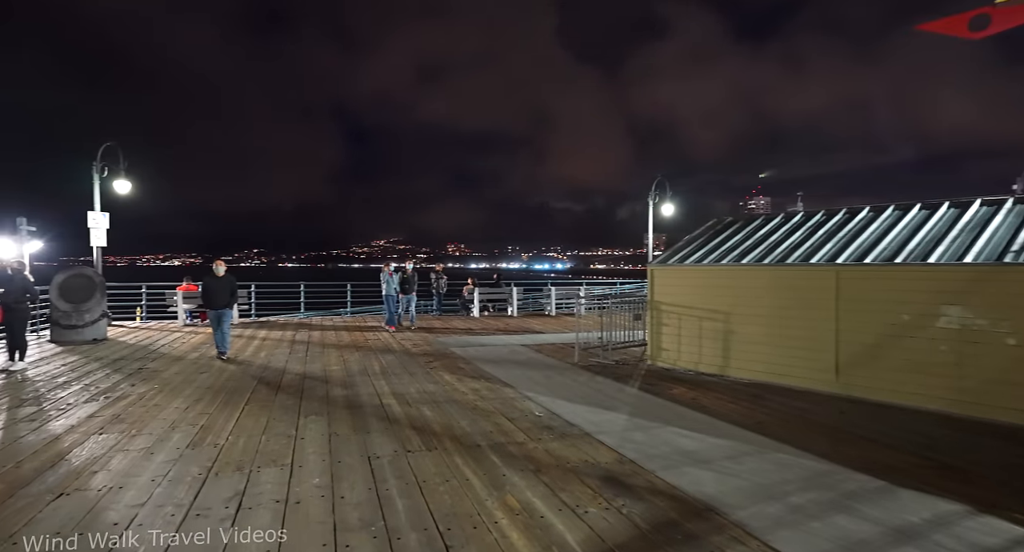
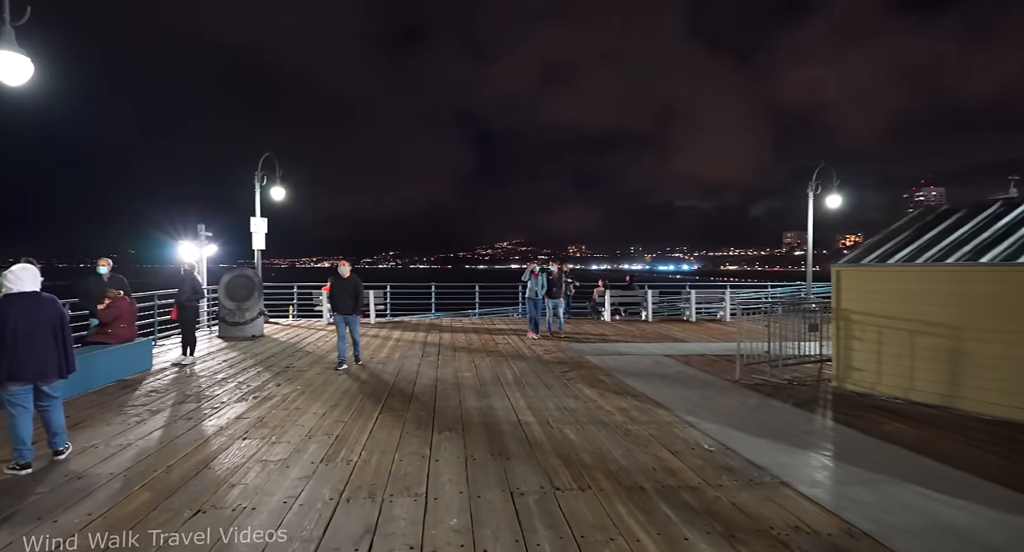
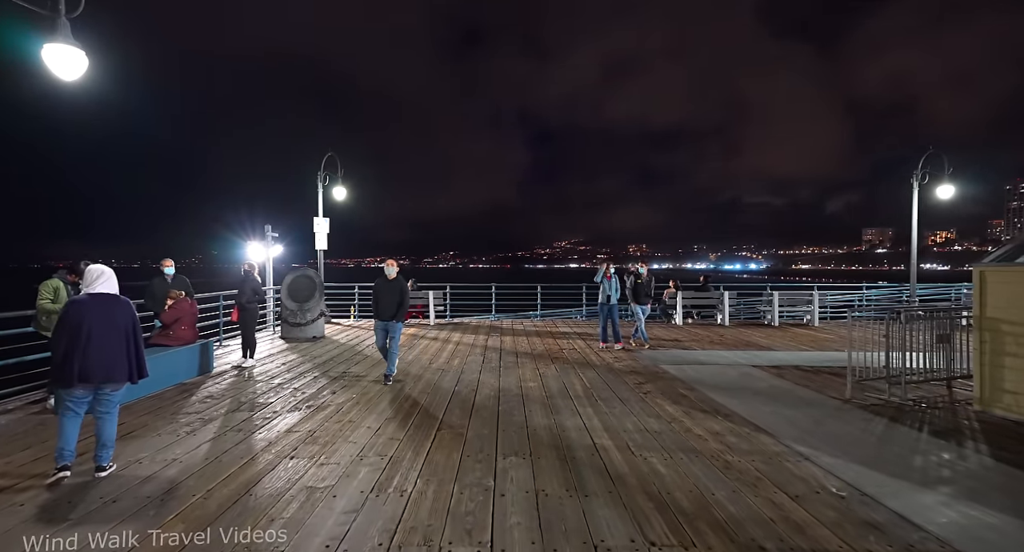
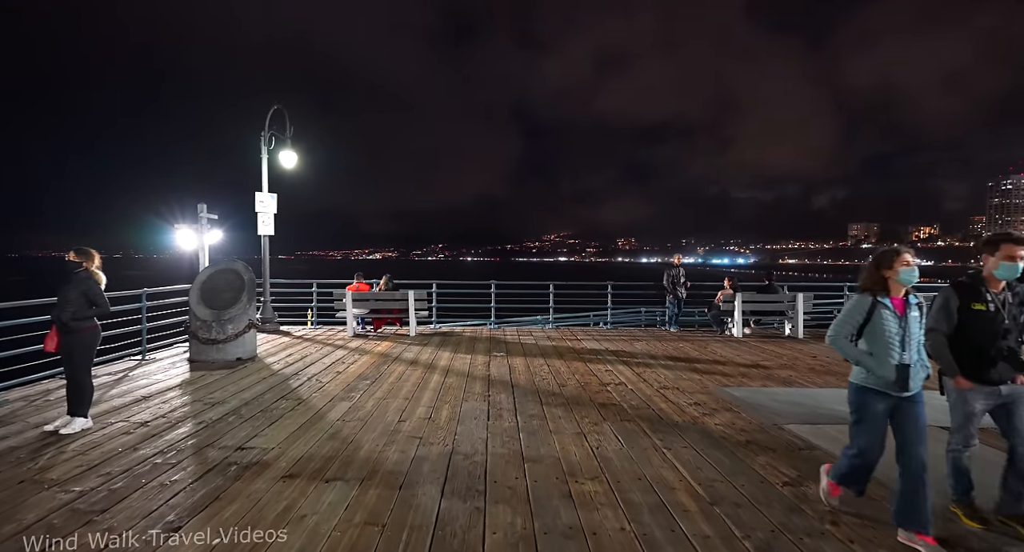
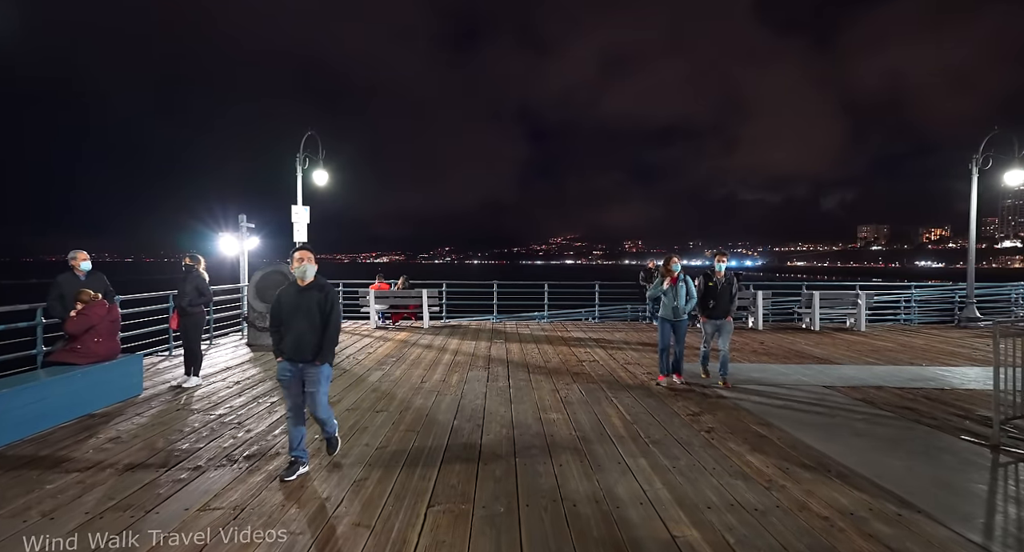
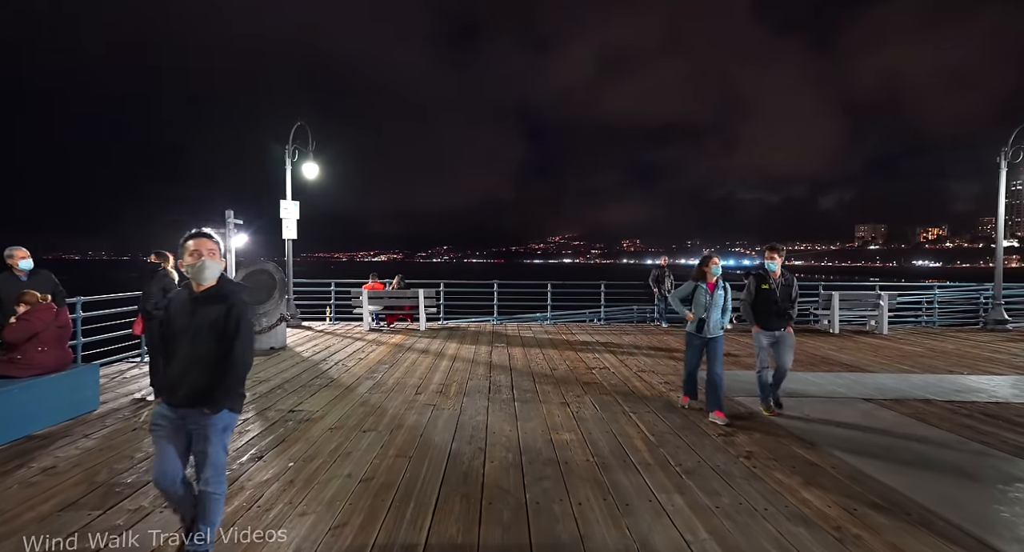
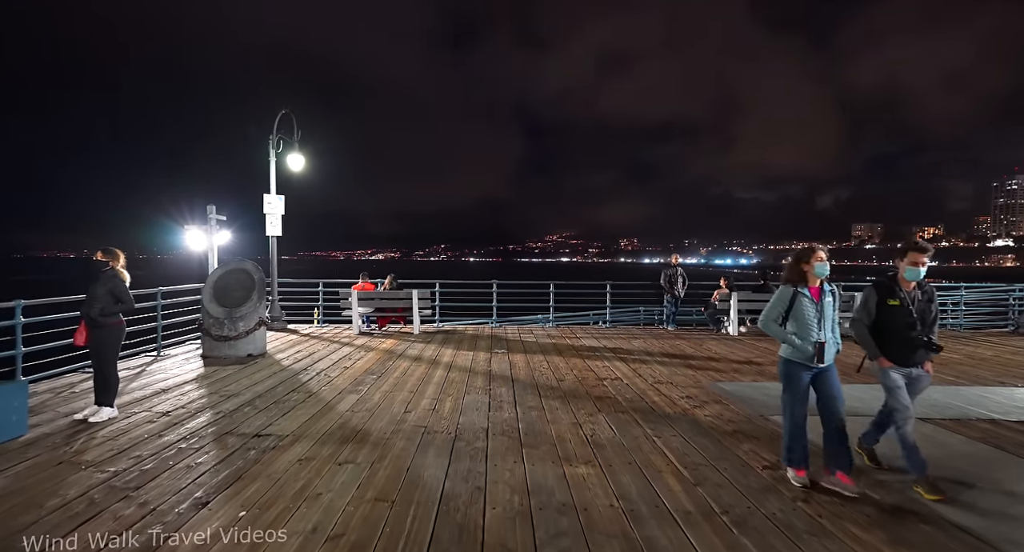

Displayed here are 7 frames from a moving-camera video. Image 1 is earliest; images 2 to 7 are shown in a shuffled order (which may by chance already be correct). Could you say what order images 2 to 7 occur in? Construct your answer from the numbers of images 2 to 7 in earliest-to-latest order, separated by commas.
2, 3, 5, 6, 7, 4
